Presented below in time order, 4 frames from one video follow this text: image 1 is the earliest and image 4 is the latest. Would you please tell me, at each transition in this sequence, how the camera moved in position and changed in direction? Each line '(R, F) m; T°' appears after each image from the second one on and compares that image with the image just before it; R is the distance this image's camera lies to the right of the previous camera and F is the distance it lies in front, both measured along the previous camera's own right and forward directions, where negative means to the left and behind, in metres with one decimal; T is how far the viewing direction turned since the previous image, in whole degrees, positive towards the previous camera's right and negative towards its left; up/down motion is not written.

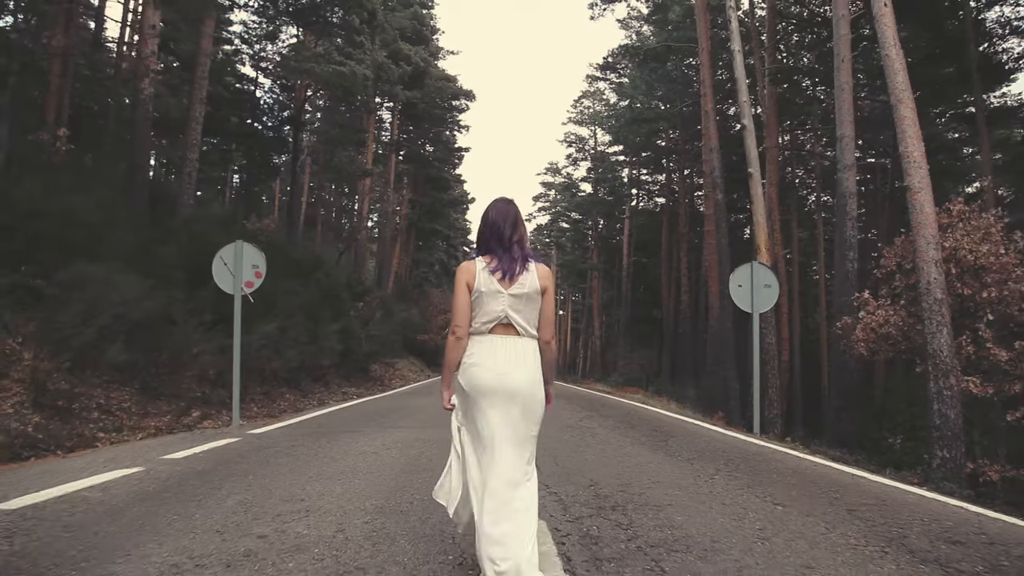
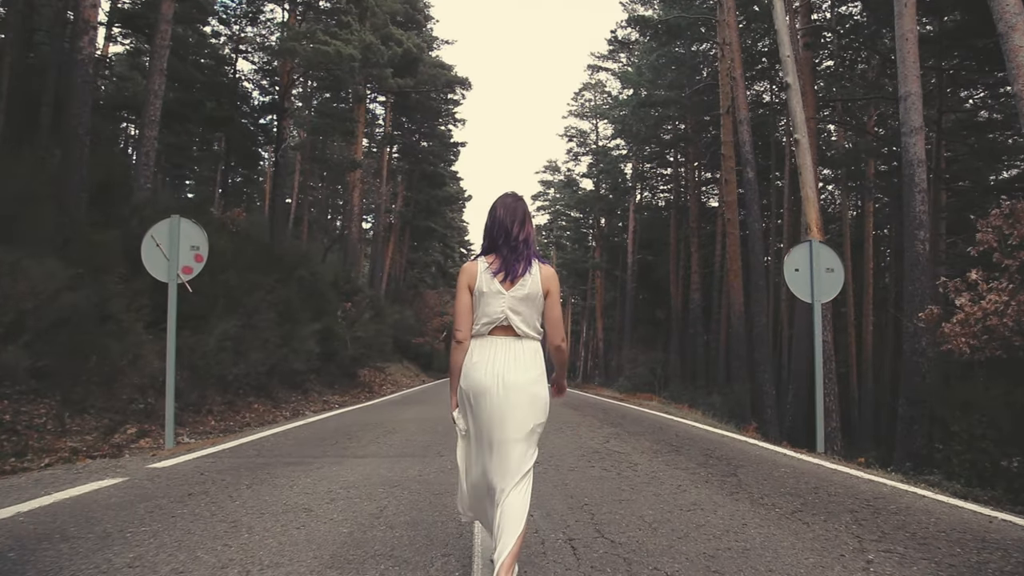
(-0.1, +2.1) m; 0°
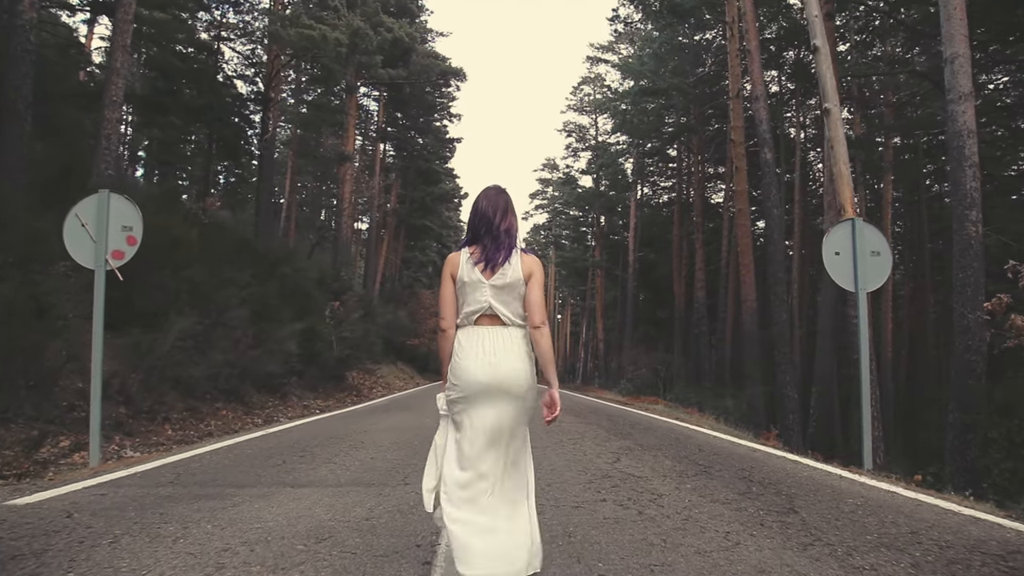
(+0.1, +1.3) m; 0°
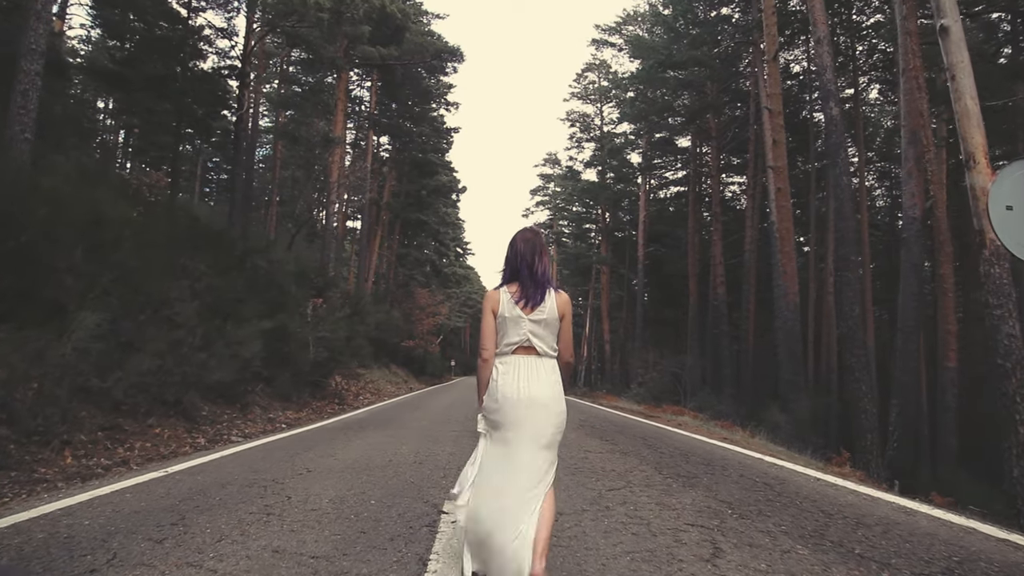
(-0.1, +2.5) m; 0°
